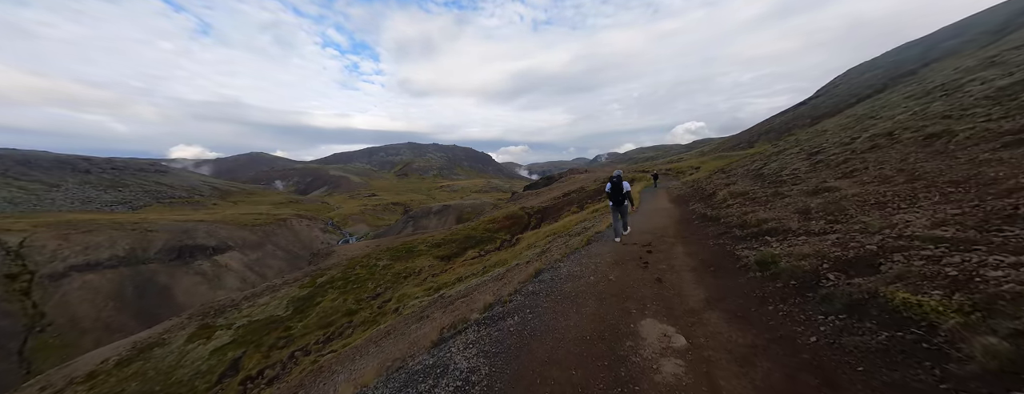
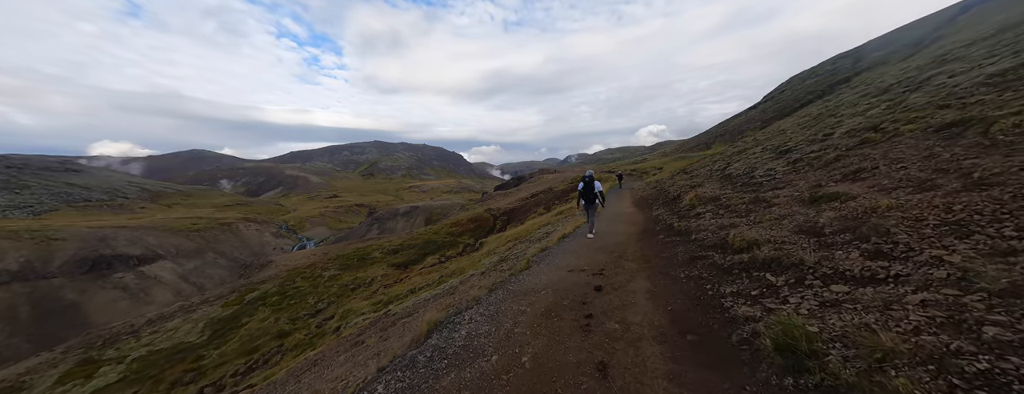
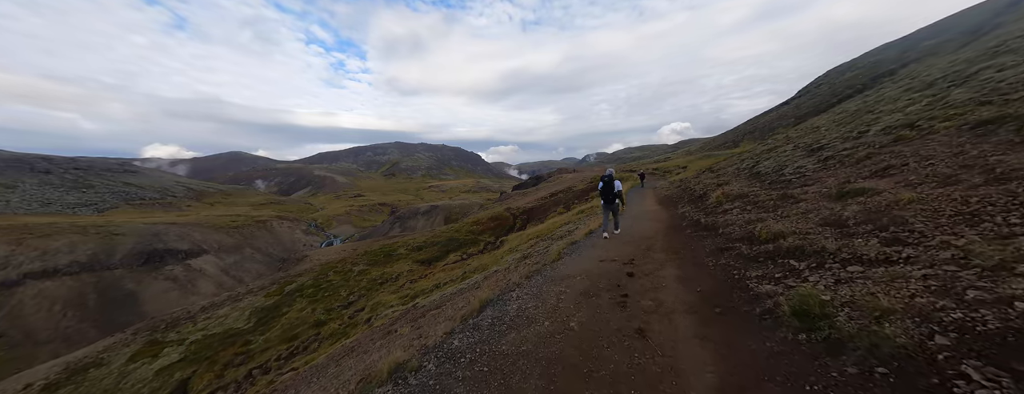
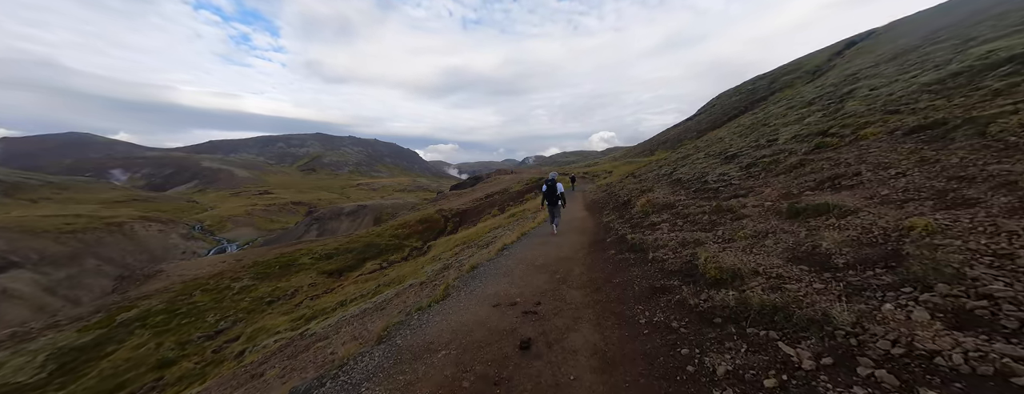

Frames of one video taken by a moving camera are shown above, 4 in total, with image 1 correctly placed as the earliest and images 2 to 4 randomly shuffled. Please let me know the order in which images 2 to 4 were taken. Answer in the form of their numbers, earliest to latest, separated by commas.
3, 2, 4
